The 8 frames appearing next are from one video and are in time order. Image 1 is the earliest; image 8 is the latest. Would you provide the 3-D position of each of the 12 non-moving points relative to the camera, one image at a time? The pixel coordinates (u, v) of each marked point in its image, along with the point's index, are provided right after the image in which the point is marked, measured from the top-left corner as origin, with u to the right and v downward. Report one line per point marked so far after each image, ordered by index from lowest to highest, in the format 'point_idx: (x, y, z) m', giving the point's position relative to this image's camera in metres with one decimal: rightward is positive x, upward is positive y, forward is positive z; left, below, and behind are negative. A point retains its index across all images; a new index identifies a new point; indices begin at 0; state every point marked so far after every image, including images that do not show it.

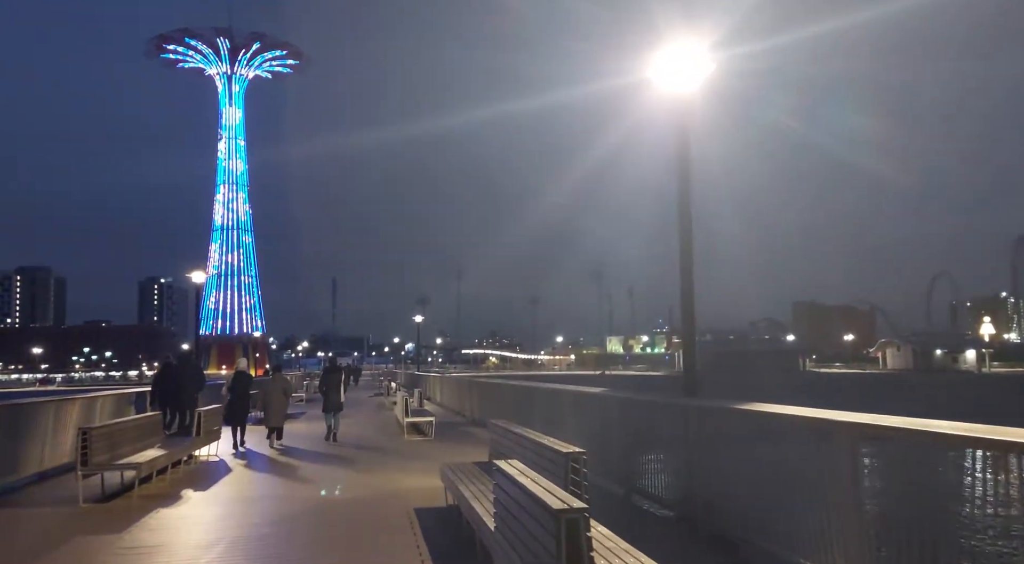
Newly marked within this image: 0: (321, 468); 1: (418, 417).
0: (-4.0, -3.7, +16.0) m
1: (-2.2, -3.3, +18.2) m
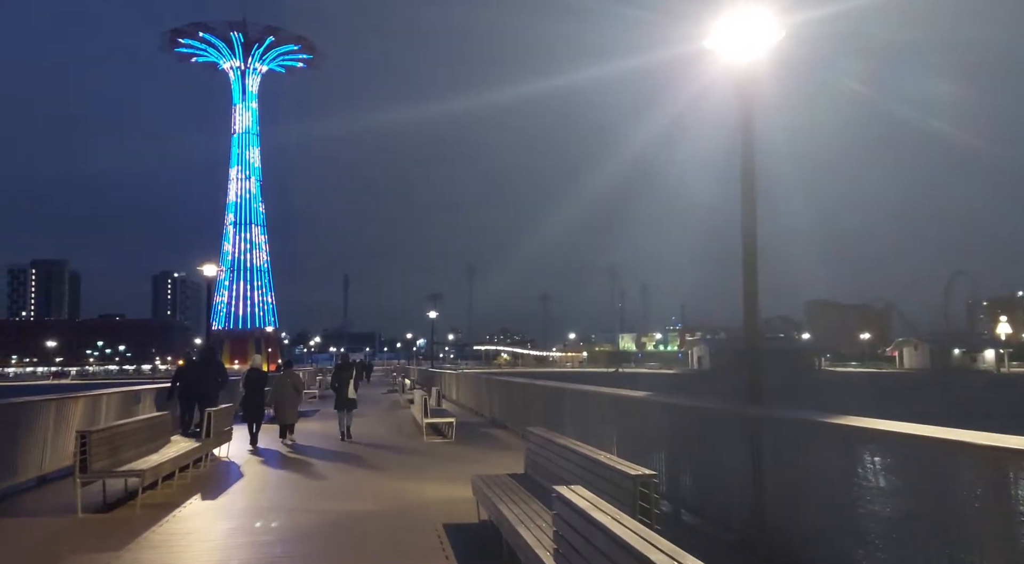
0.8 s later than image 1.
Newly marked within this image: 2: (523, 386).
0: (-3.5, -3.5, +15.3) m
1: (-1.7, -3.1, +17.4) m
2: (+0.3, -2.4, +17.4) m
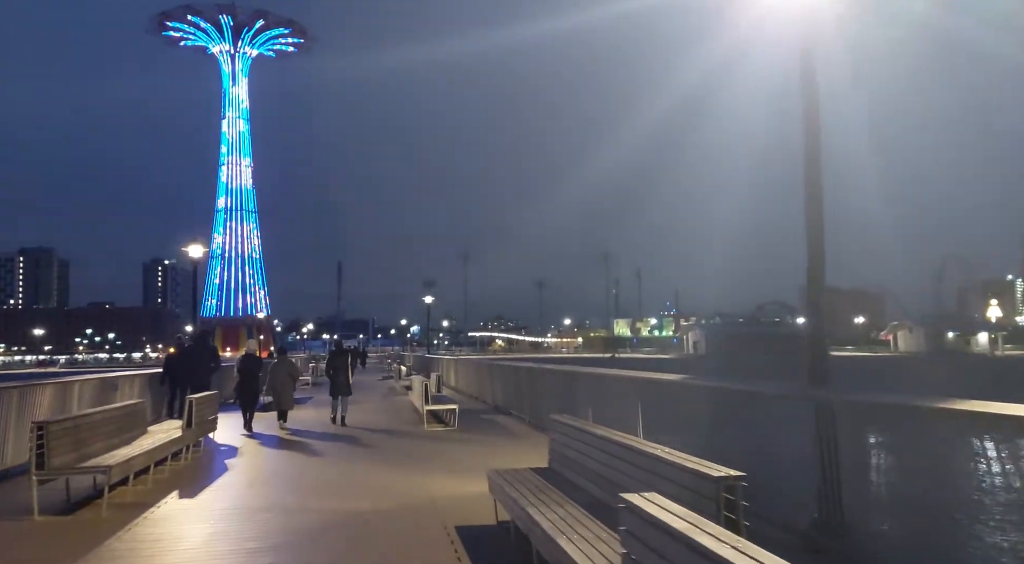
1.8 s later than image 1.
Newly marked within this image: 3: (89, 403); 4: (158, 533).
0: (-3.3, -3.1, +14.2) m
1: (-1.6, -2.7, +16.4) m
2: (+0.4, -1.9, +16.4) m
3: (-7.0, -2.0, +12.5) m
4: (-3.2, -2.3, +6.9) m
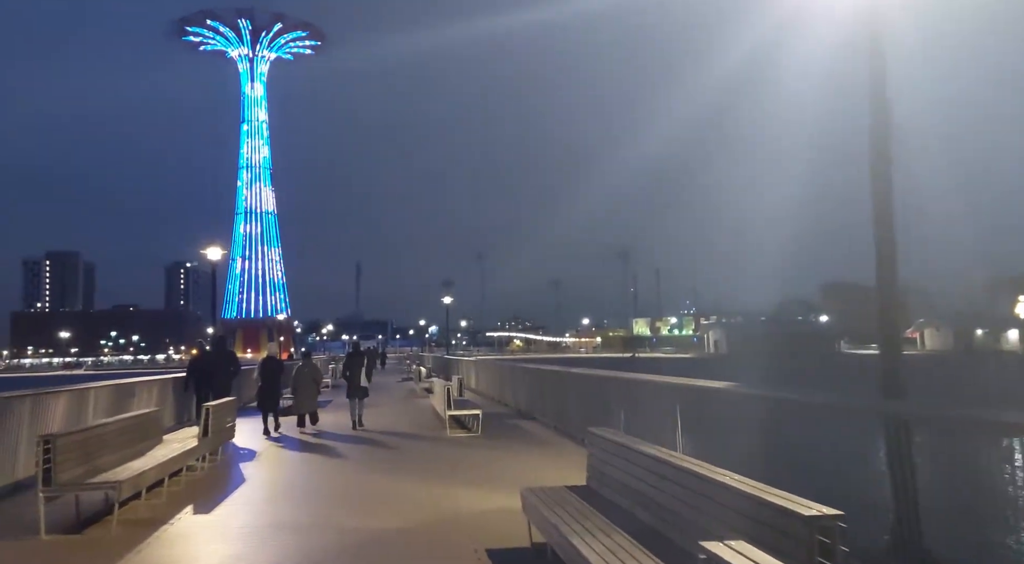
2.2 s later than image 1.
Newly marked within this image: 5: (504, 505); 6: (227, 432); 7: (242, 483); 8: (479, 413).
0: (-2.9, -3.1, +13.8) m
1: (-1.1, -2.7, +16.0) m
2: (+0.9, -1.9, +15.9) m
3: (-6.5, -2.1, +12.2) m
4: (-2.9, -2.3, +6.5) m
5: (-0.1, -2.4, +8.3) m
6: (-4.4, -2.3, +11.6) m
7: (-3.7, -2.7, +10.3) m
8: (-0.7, -2.8, +16.0) m
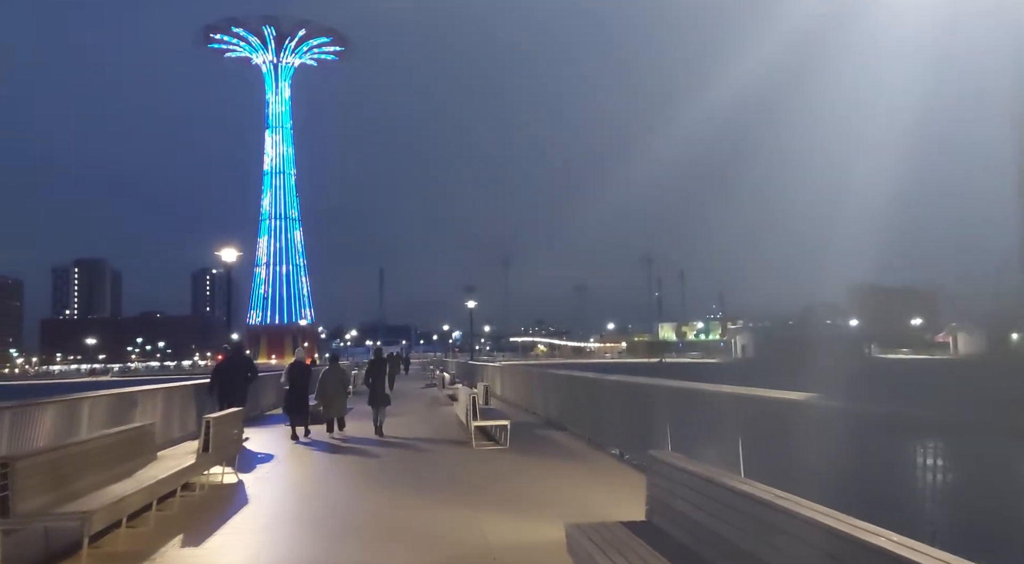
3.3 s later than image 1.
0: (-2.3, -3.1, +12.8) m
1: (-0.5, -2.7, +14.9) m
2: (+1.5, -1.9, +14.7) m
3: (-6.1, -2.1, +11.3) m
4: (-2.6, -2.3, +5.4) m
5: (+0.3, -2.4, +7.2) m
6: (-3.9, -2.3, +10.6) m
7: (-3.2, -2.7, +9.2) m
8: (-0.1, -2.8, +14.8) m
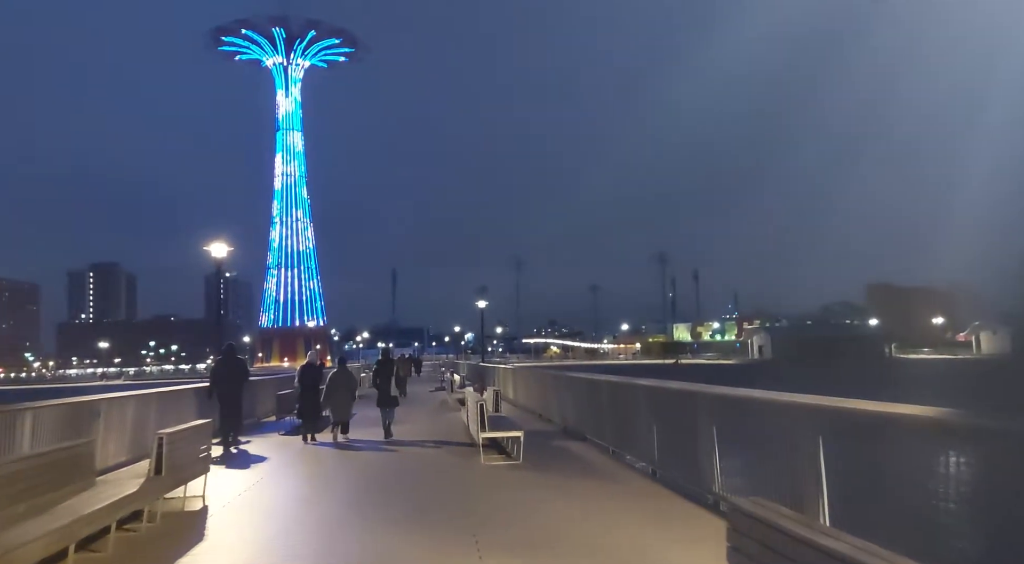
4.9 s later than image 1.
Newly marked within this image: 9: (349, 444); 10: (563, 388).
0: (-2.1, -3.0, +11.2) m
1: (-0.2, -2.6, +13.2) m
2: (+1.7, -1.8, +13.0) m
3: (-5.9, -2.0, +9.7) m
4: (-2.6, -2.1, +3.8) m
5: (+0.4, -2.2, +5.5) m
6: (-3.7, -2.2, +9.0) m
7: (-3.1, -2.6, +7.7) m
8: (+0.1, -2.7, +13.2) m
9: (-4.3, -4.2, +19.9) m
10: (+1.1, -2.3, +16.7) m
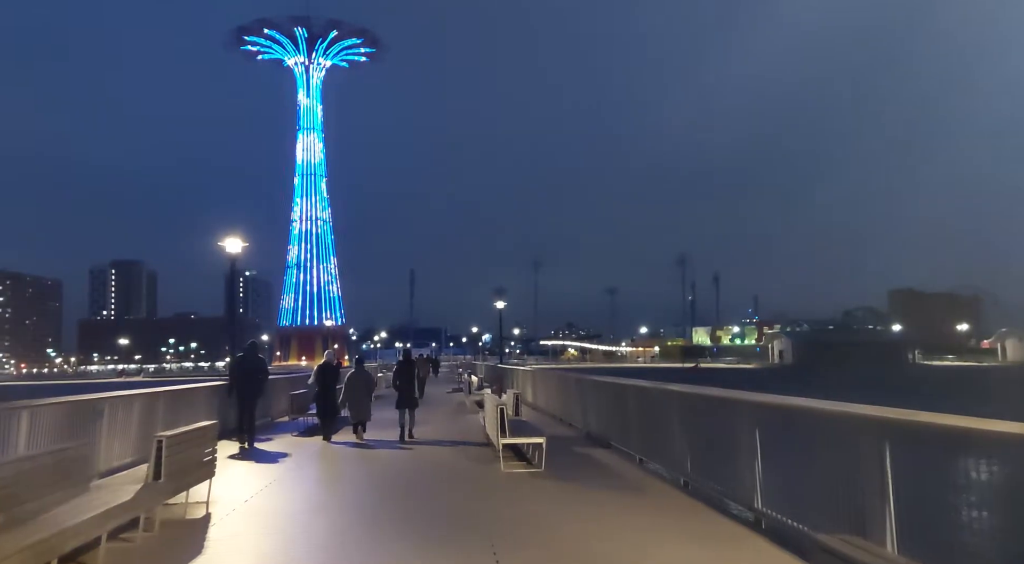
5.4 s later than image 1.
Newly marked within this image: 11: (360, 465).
0: (-1.8, -3.0, +10.6) m
1: (+0.1, -2.6, +12.6) m
2: (+2.1, -1.8, +12.4) m
3: (-5.6, -1.9, +9.2) m
4: (-2.4, -2.1, +3.3) m
5: (+0.5, -2.2, +4.9) m
6: (-3.5, -2.1, +8.5) m
7: (-2.9, -2.5, +7.1) m
8: (+0.5, -2.6, +12.6) m
9: (-3.8, -4.2, +19.4) m
10: (+1.6, -2.3, +16.1) m
11: (-2.7, -3.3, +13.7) m
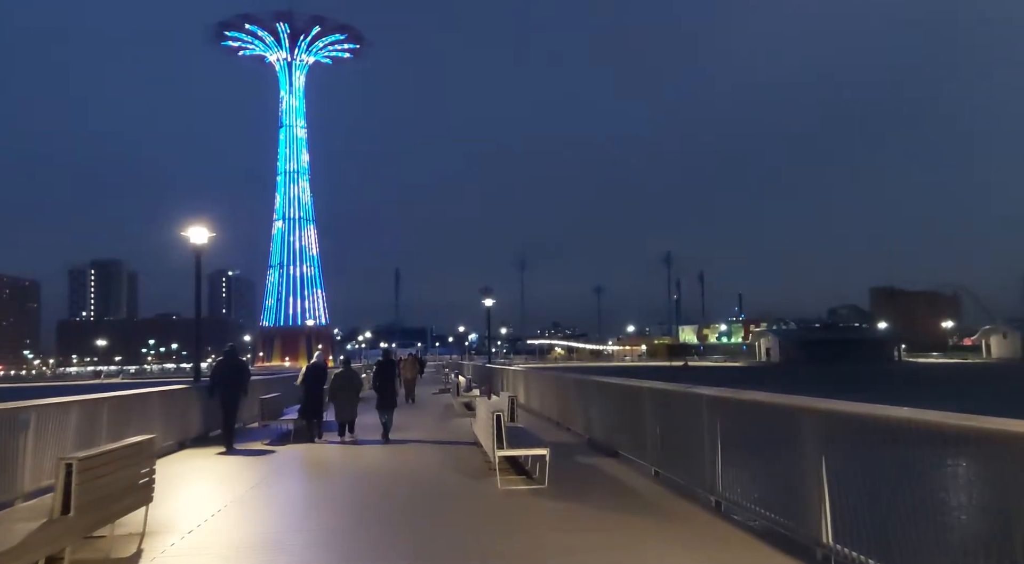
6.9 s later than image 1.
0: (-1.9, -2.8, +9.0) m
1: (+0.1, -2.4, +11.1) m
2: (+2.0, -1.6, +10.9) m
3: (-5.6, -1.7, +7.6) m
4: (-2.3, -1.9, +1.7) m
5: (+0.6, -2.0, +3.4) m
6: (-3.5, -2.0, +6.9) m
7: (-2.8, -2.4, +5.5) m
8: (+0.4, -2.5, +11.1) m
9: (-4.0, -4.0, +17.8) m
10: (+1.5, -2.1, +14.6) m
11: (-2.8, -3.1, +12.1) m
